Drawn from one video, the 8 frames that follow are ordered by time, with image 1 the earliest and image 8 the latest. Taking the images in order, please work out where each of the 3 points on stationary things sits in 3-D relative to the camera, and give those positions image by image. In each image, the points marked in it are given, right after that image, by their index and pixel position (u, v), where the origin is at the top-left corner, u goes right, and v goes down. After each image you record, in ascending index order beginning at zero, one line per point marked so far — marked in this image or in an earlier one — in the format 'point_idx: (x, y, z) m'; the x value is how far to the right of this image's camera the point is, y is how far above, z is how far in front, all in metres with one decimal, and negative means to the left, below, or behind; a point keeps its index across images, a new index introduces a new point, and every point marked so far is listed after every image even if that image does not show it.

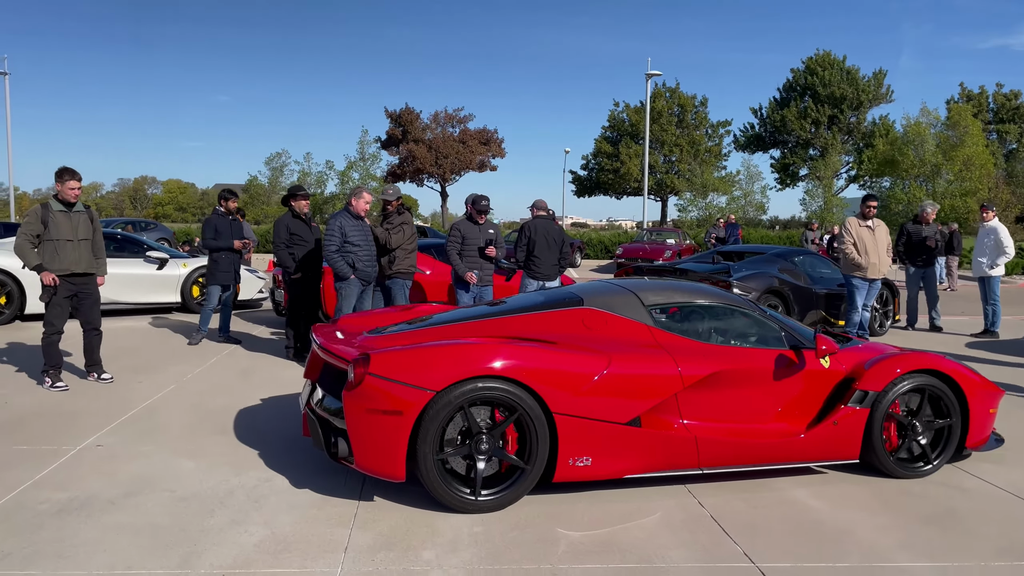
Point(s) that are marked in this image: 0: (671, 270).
0: (+1.7, +0.2, +8.7) m
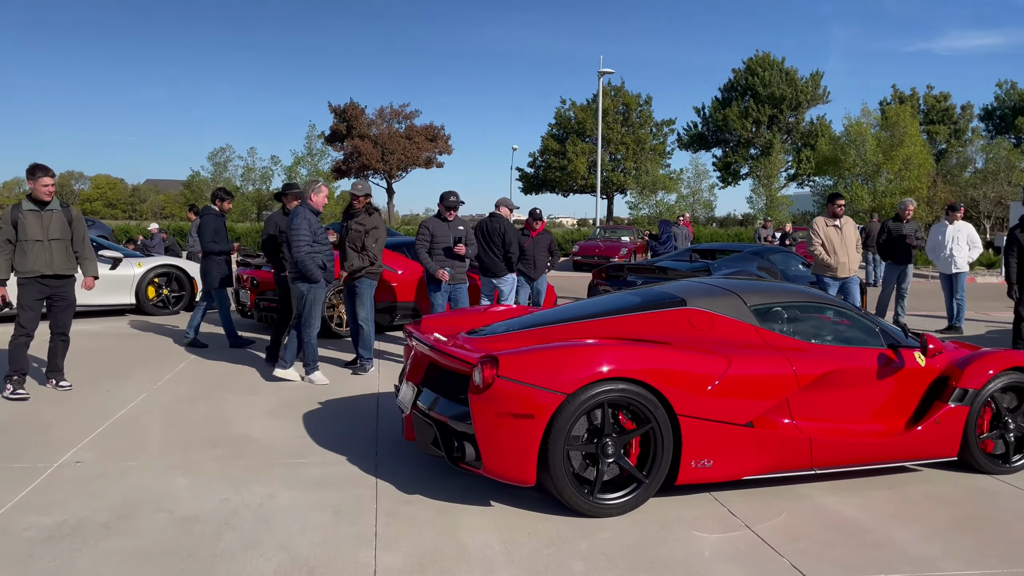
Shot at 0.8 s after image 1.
0: (+1.5, +0.2, +8.6) m
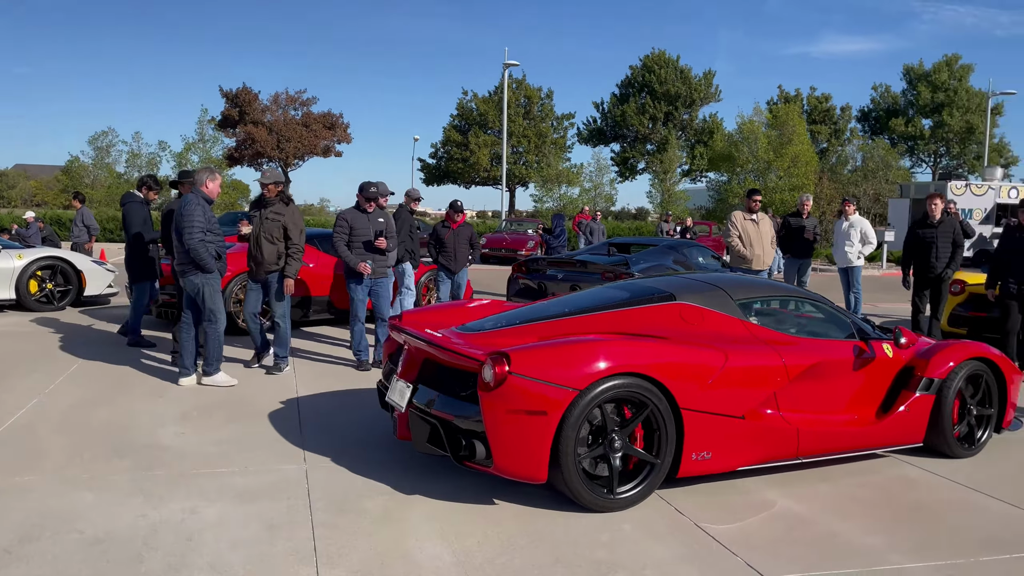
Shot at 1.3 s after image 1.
0: (+0.6, +0.3, +8.6) m
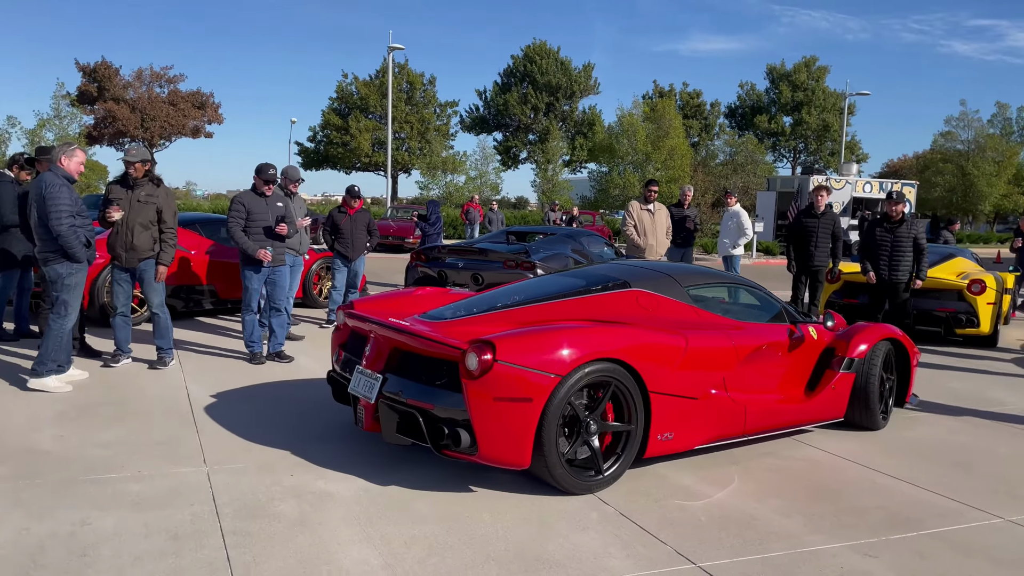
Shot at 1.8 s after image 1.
0: (-0.4, +0.4, +8.5) m
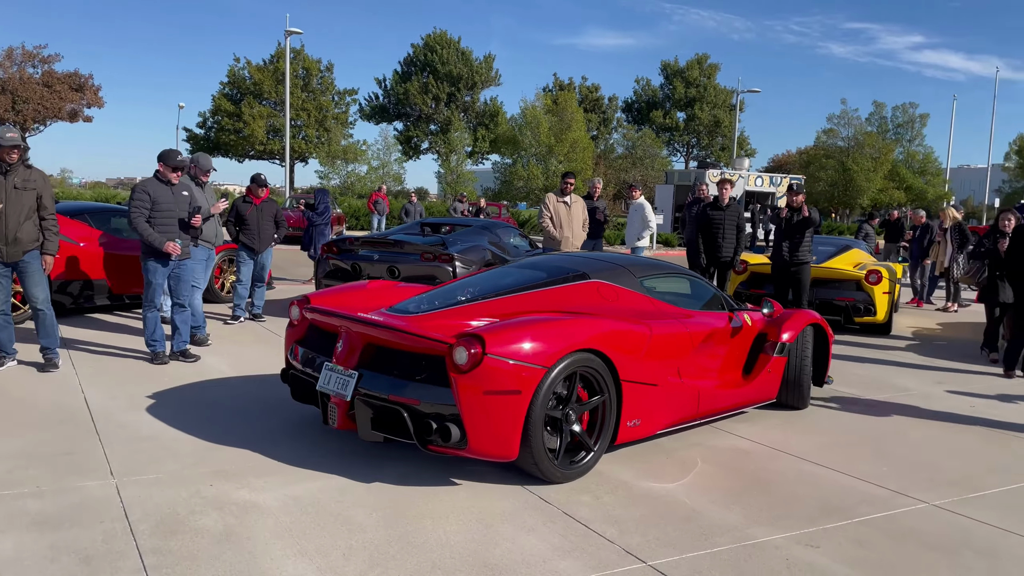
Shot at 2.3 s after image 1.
0: (-1.3, +0.5, +8.2) m
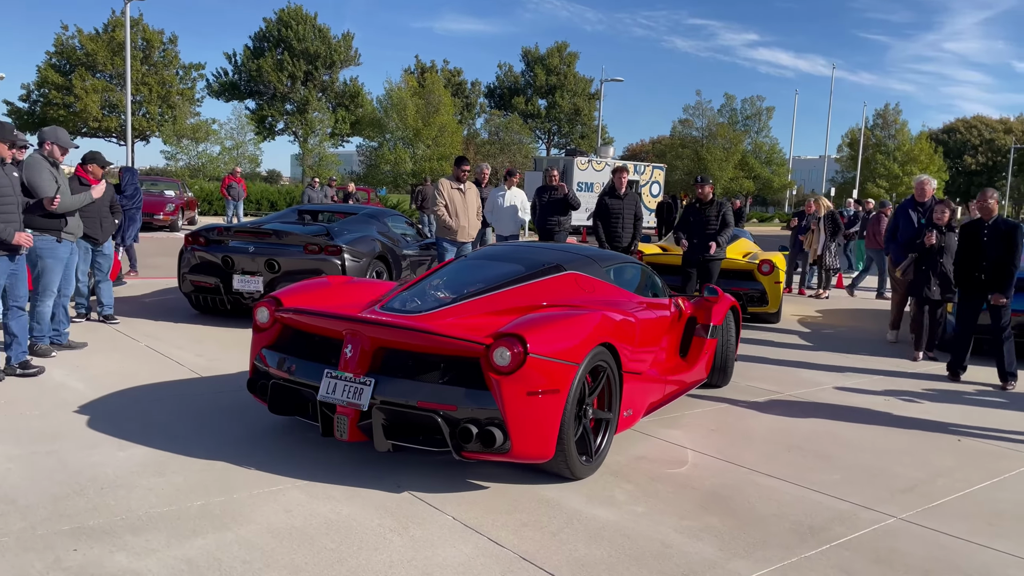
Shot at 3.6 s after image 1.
0: (-2.3, +0.5, +7.3) m
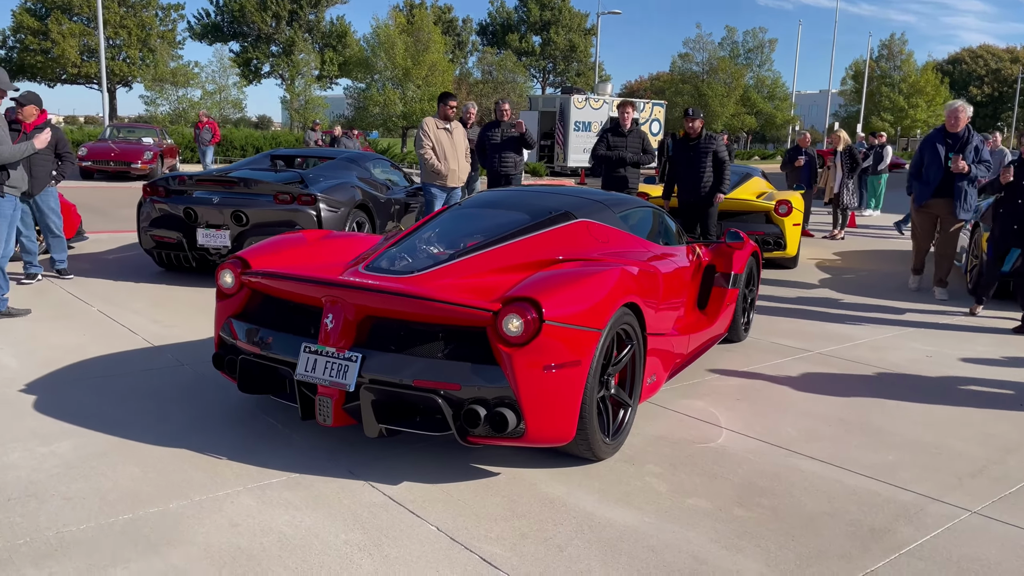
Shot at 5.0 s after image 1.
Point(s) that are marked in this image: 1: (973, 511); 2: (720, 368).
0: (-2.3, +0.9, +6.6) m
1: (+1.8, -0.9, +3.2) m
2: (+1.3, -0.5, +5.0) m
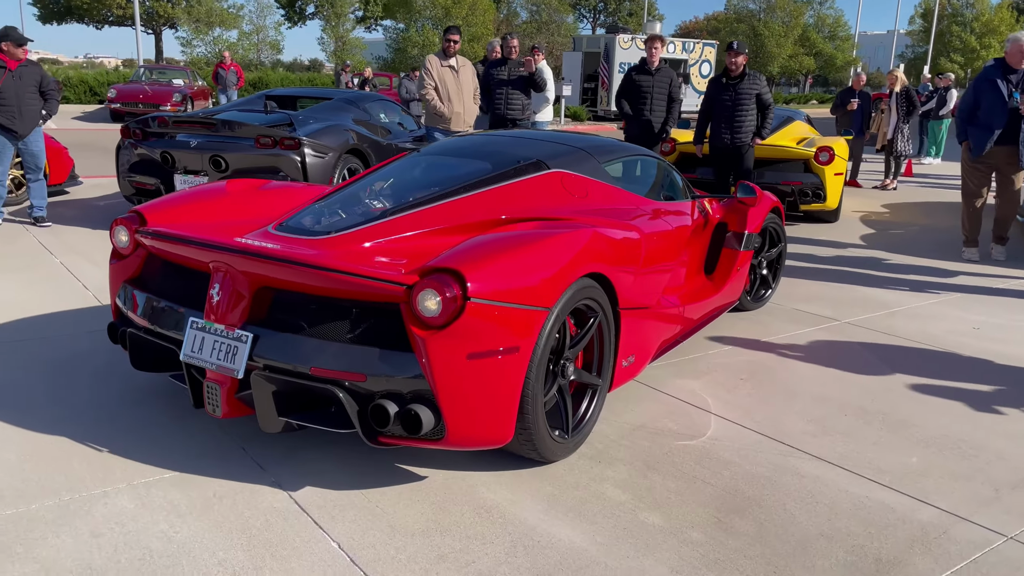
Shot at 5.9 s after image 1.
0: (-2.3, +1.2, +6.1) m
1: (+1.6, -0.8, +2.6) m
2: (+1.2, -0.3, +4.4) m
